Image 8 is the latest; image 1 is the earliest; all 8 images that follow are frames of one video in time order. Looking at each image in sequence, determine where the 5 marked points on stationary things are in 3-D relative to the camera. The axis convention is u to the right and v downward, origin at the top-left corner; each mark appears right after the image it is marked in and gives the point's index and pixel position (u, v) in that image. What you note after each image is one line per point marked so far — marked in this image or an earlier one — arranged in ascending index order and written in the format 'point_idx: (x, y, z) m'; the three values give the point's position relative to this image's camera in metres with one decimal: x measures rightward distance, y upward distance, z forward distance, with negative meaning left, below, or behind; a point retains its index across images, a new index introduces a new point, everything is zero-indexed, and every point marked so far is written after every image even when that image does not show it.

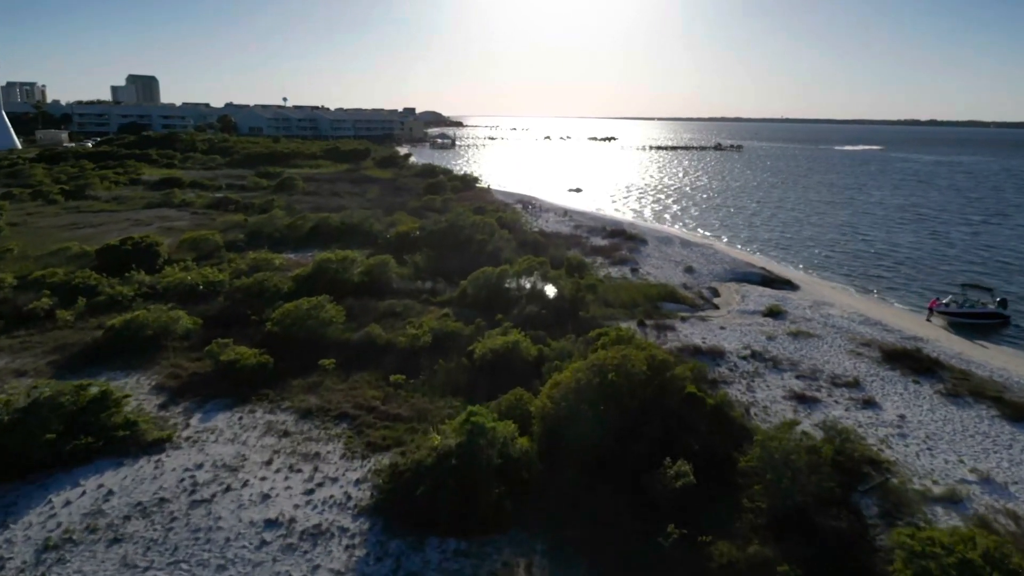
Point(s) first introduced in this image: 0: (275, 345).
0: (-6.0, -1.4, +18.6) m
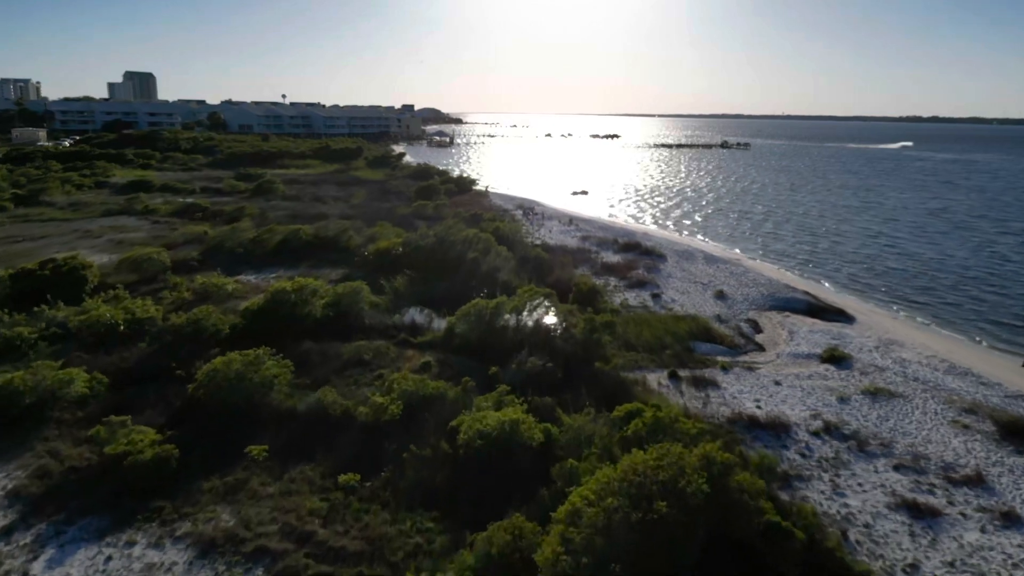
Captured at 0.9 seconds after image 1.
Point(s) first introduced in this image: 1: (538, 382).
0: (-6.0, -2.5, +14.0) m
1: (+0.5, -1.9, +15.3) m
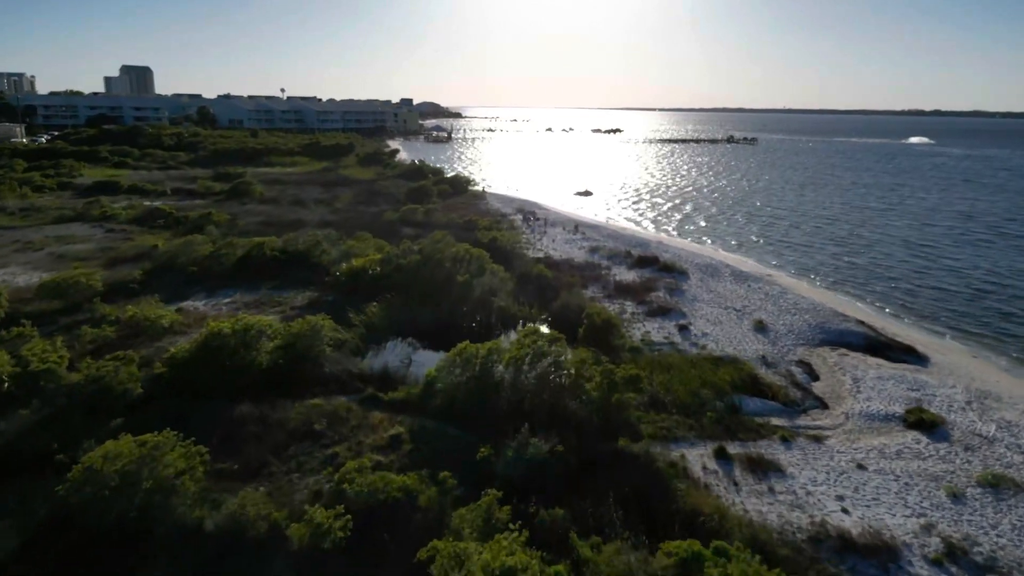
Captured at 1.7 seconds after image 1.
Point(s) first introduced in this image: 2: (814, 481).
0: (-6.1, -3.4, +9.9) m
1: (+0.5, -2.8, +11.2) m
2: (+4.9, -3.1, +12.1) m
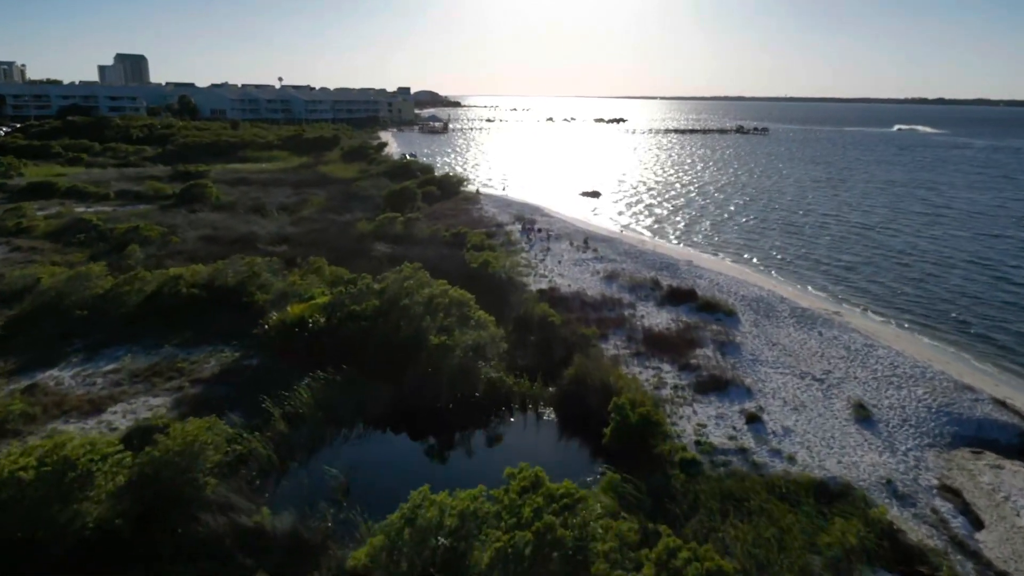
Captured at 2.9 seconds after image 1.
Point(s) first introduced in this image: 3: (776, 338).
0: (-6.2, -4.9, +3.7) m
1: (+0.3, -4.3, +4.9) m
2: (+4.8, -4.6, +5.9) m
3: (+6.8, -1.3, +19.0) m
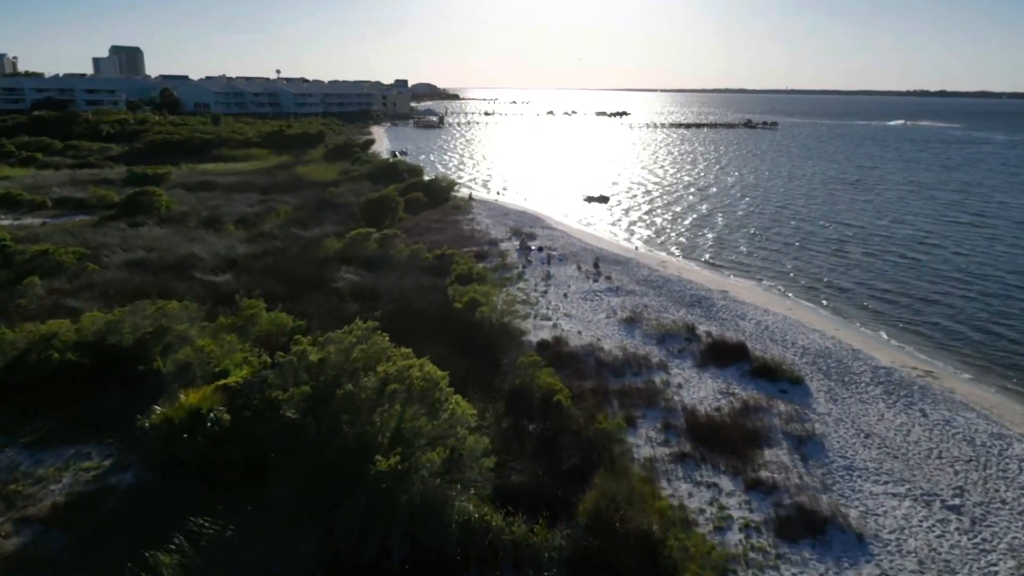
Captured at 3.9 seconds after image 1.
0: (-6.3, -6.3, -1.5) m
1: (+0.2, -5.7, -0.2) m
2: (+4.6, -6.0, +0.7) m
3: (+6.6, -2.5, +13.8) m
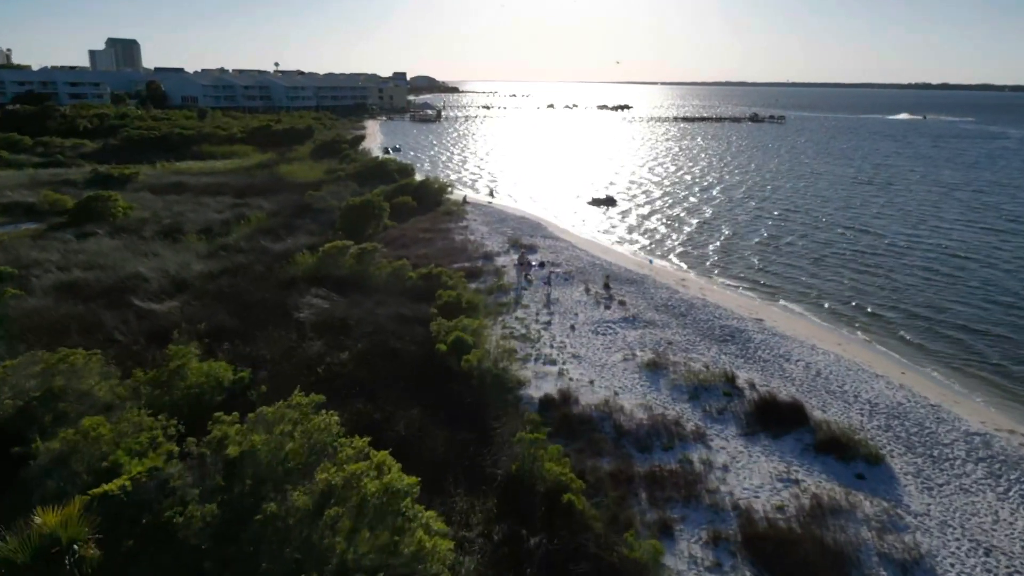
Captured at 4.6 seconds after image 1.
0: (-6.4, -7.2, -4.9) m
1: (+0.1, -6.7, -3.7) m
2: (+4.6, -6.9, -2.8) m
3: (+6.5, -3.4, +10.3) m
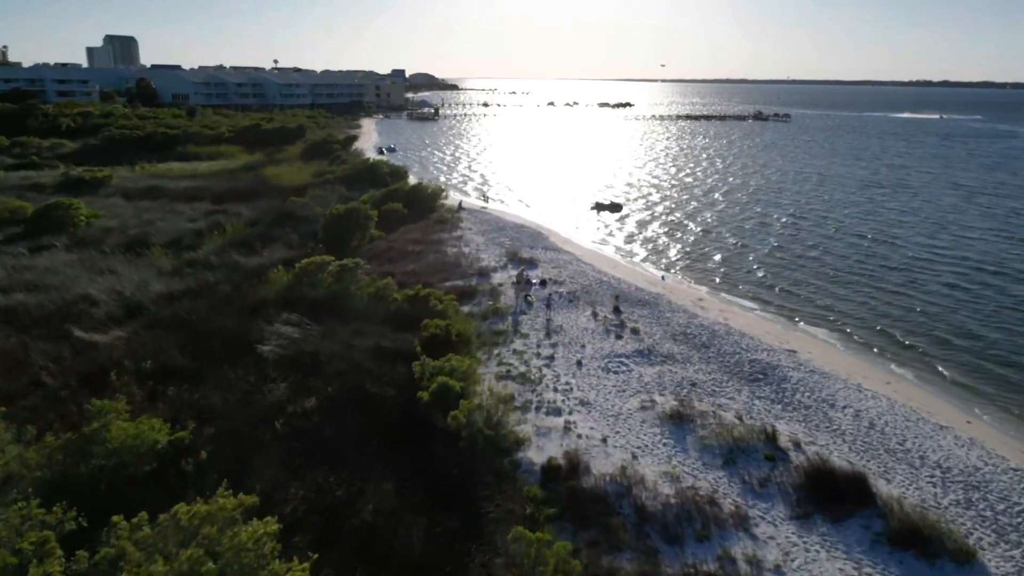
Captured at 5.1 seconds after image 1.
0: (-6.5, -8.0, -7.4) m
1: (+0.1, -7.4, -6.2) m
2: (+4.5, -7.6, -5.2) m
3: (+6.5, -4.0, +7.8) m
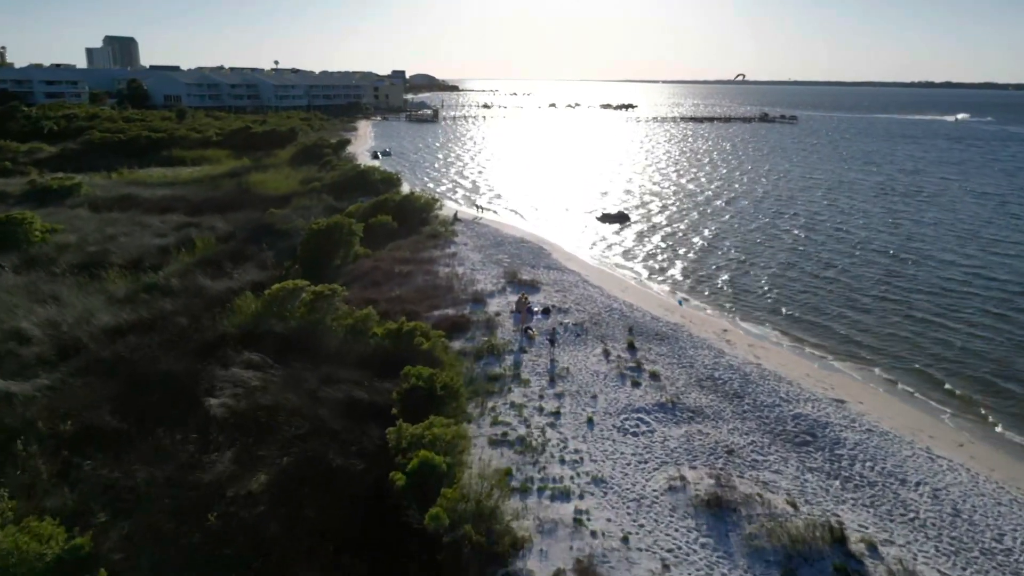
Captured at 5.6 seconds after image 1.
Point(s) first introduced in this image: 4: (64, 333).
0: (-6.6, -8.7, -10.0) m
1: (0.0, -8.1, -8.8) m
2: (+4.4, -8.4, -7.9) m
3: (+6.4, -4.8, +5.2) m
4: (-10.0, -1.0, +16.7) m
